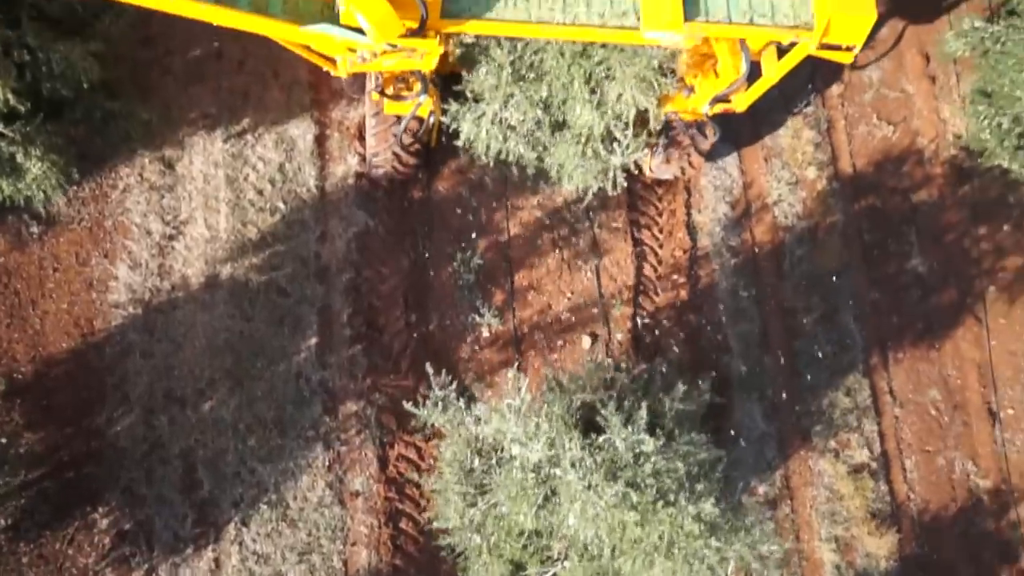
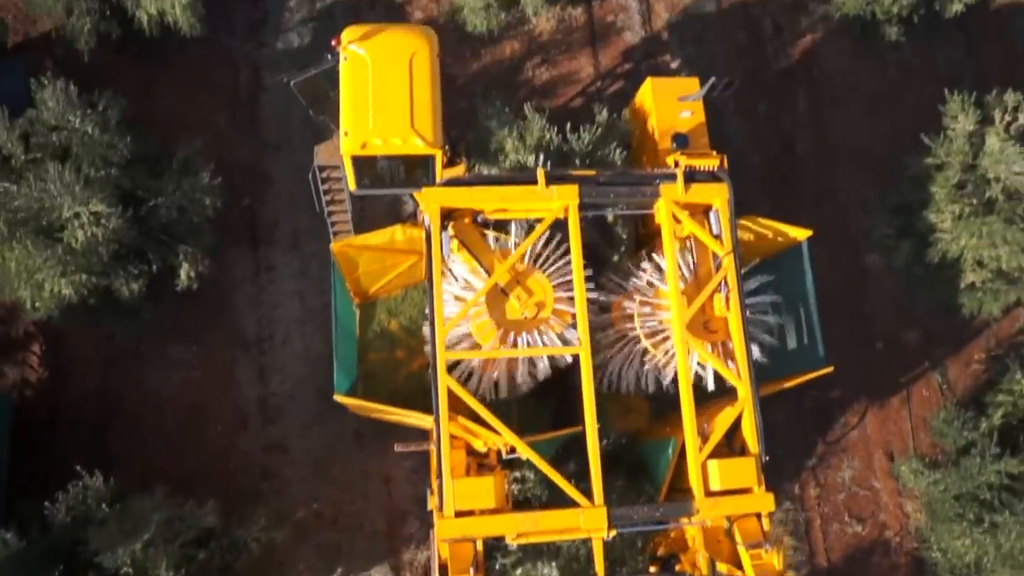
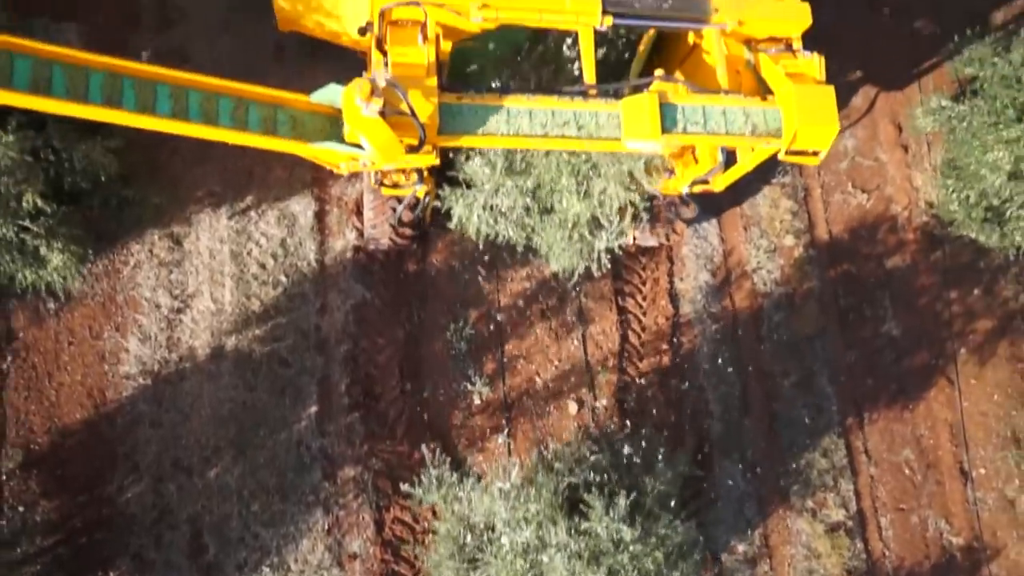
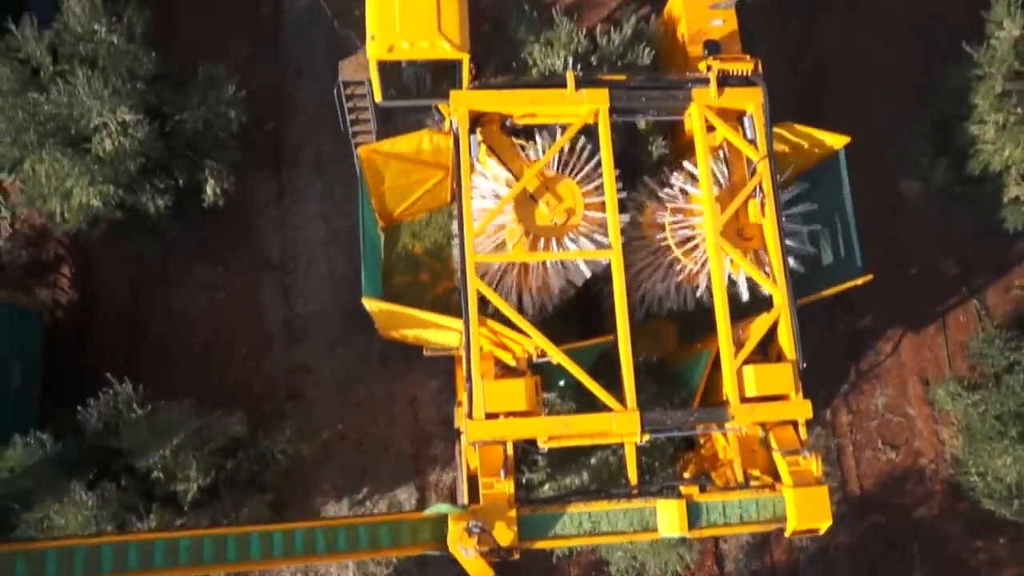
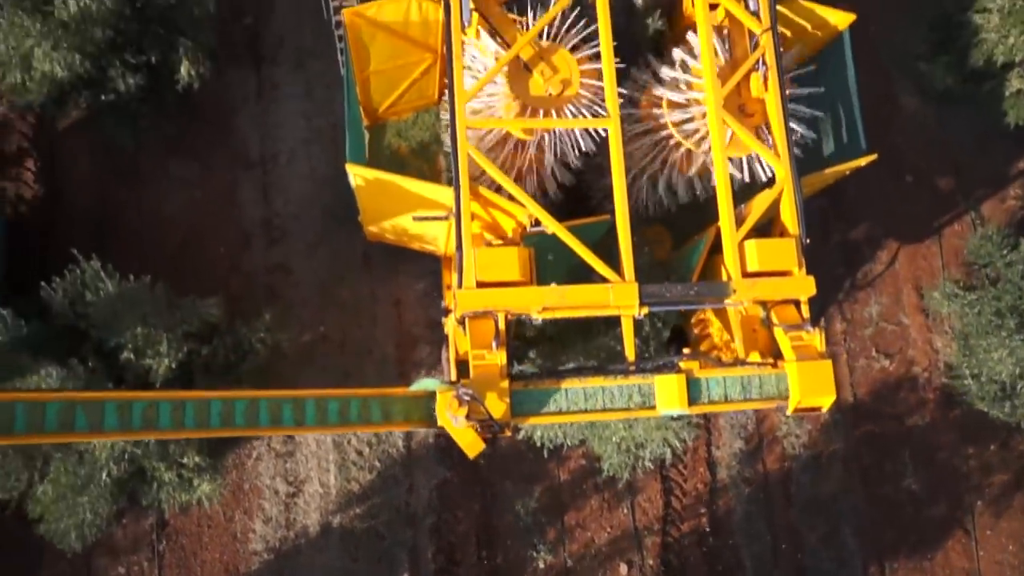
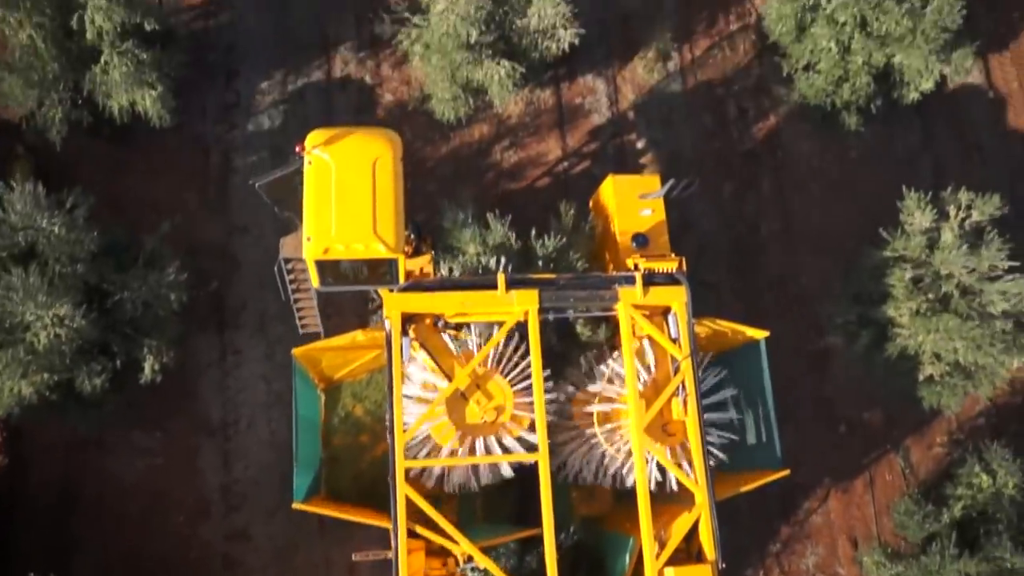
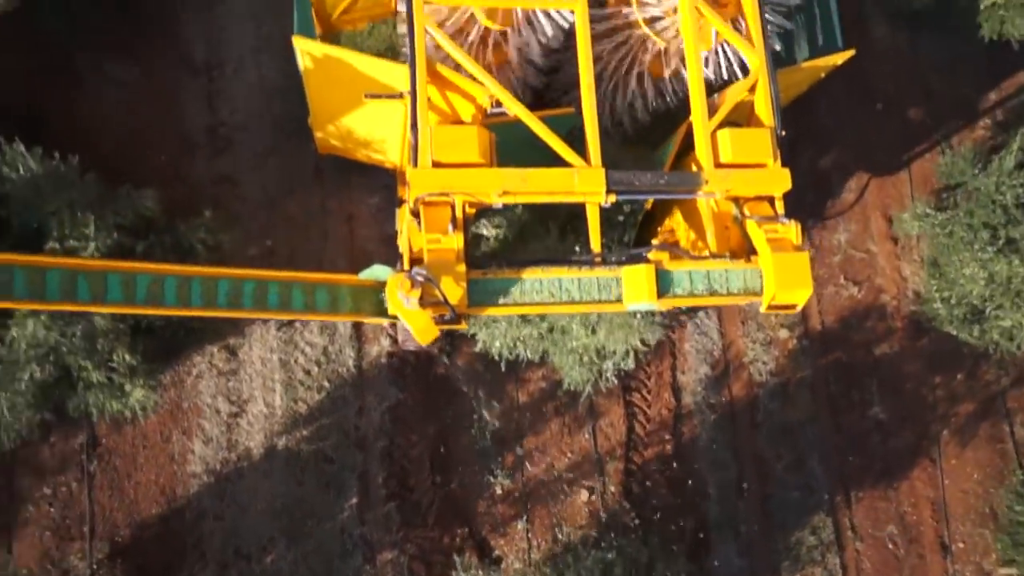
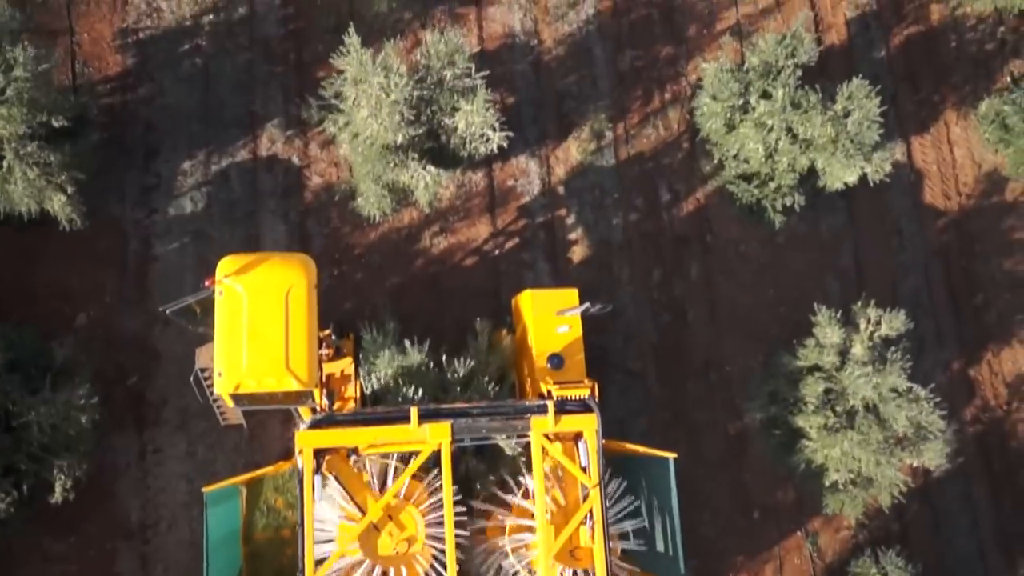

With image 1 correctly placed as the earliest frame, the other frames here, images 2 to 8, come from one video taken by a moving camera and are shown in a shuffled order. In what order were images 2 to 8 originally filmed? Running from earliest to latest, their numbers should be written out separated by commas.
3, 7, 5, 4, 2, 6, 8
